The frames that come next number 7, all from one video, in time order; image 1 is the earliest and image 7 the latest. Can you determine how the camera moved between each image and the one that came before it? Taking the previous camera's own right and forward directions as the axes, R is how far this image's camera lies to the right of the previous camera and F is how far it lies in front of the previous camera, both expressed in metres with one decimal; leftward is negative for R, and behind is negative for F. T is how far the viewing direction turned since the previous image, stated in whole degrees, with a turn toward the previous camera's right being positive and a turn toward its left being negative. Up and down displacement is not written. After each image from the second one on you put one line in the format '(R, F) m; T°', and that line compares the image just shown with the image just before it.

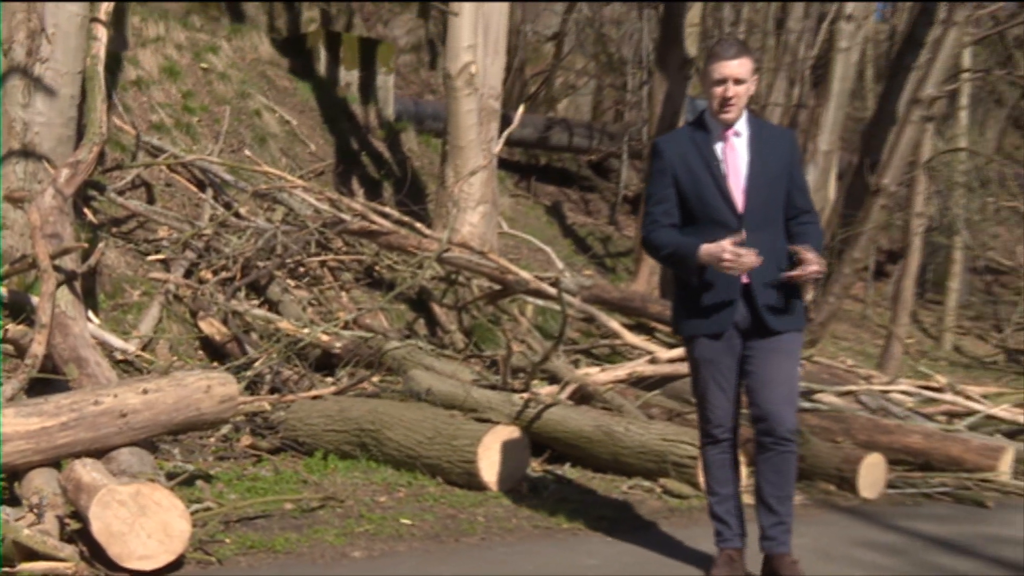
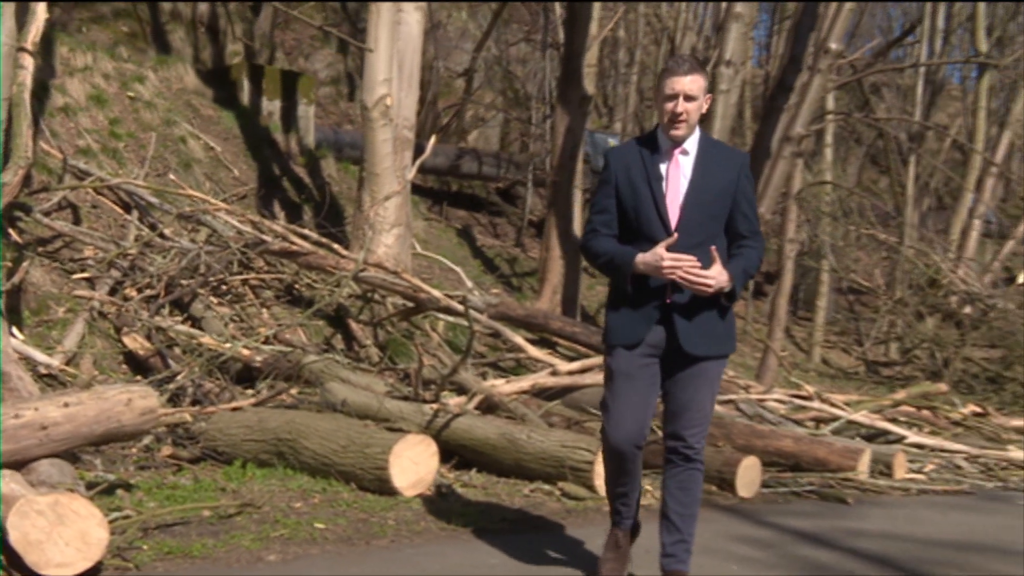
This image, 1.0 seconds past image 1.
(+0.5, -0.6) m; +3°
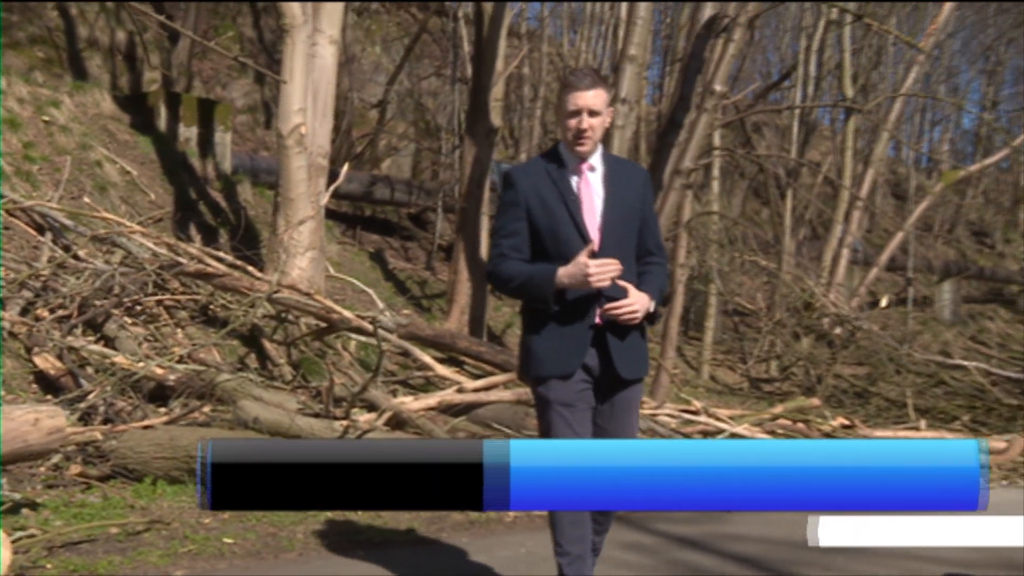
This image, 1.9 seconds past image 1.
(+0.5, -0.5) m; +4°
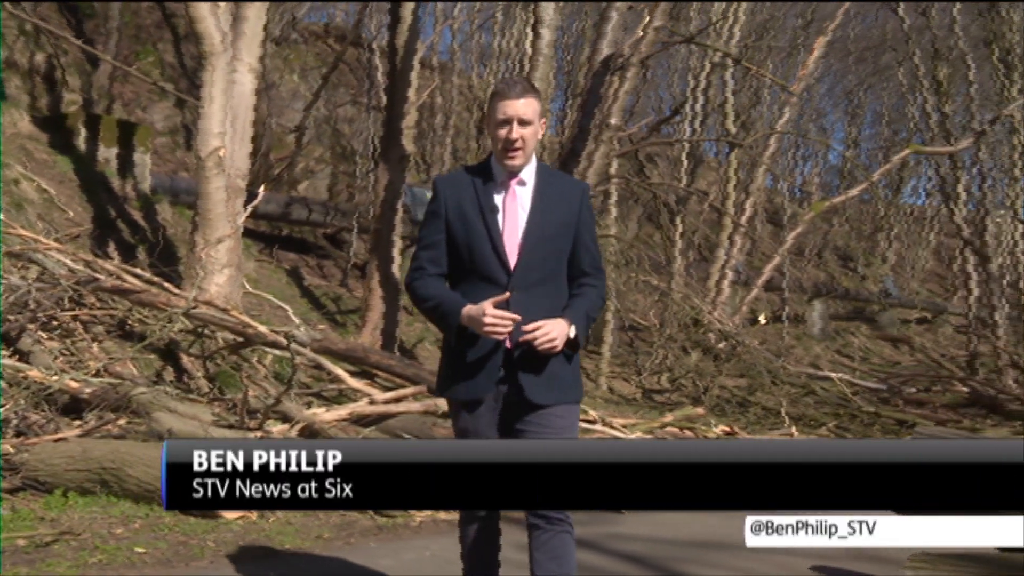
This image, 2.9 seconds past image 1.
(+0.5, -0.6) m; +4°
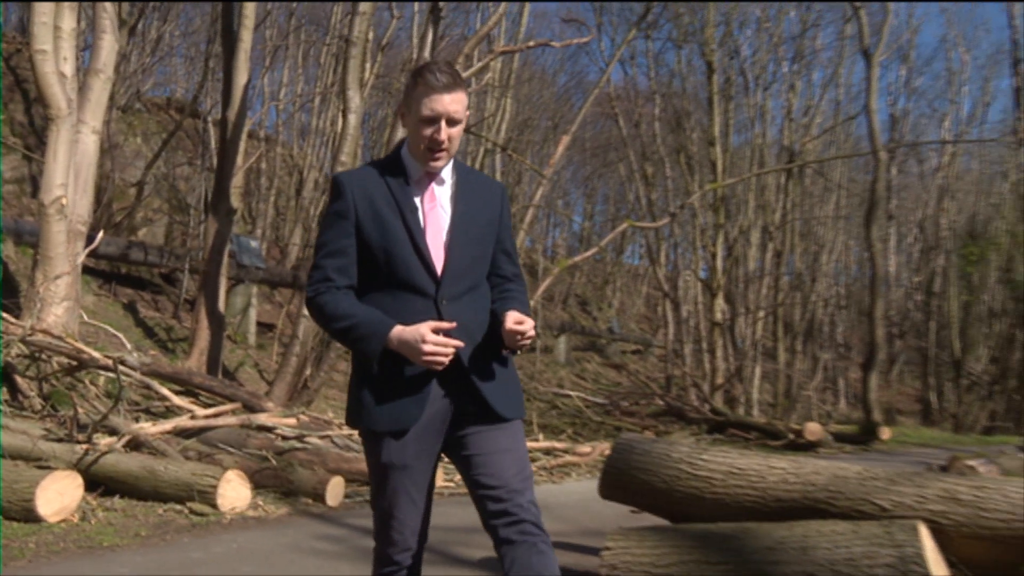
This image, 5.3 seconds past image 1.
(+0.6, -2.4) m; +12°
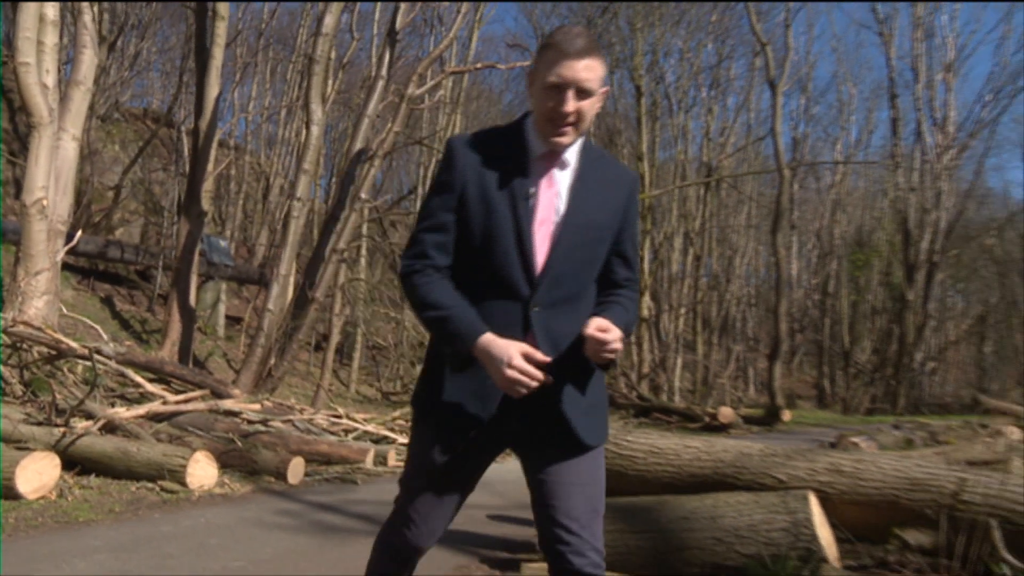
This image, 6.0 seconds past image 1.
(+0.1, -1.3) m; +4°
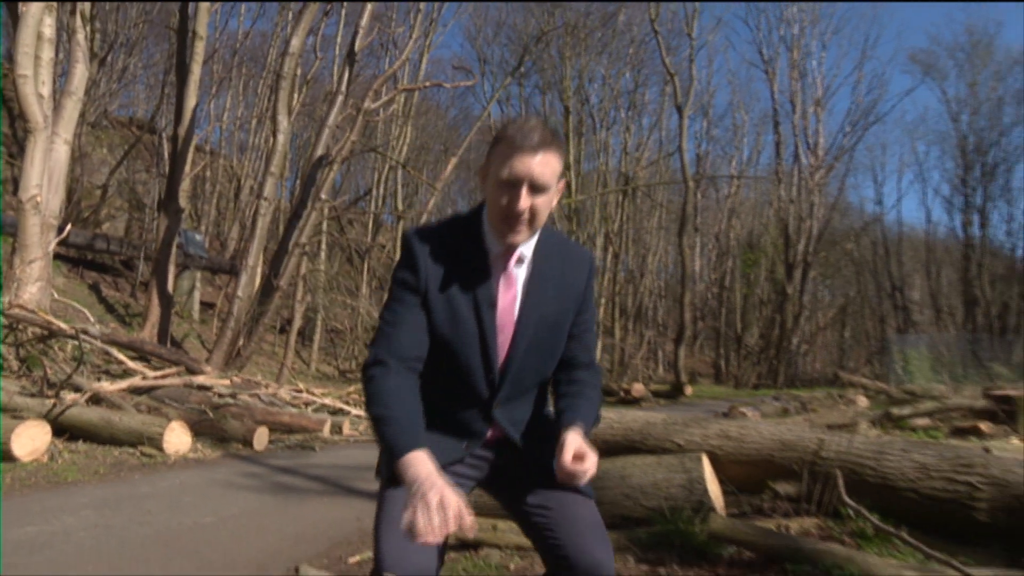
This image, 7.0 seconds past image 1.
(+0.1, -1.9) m; +4°
